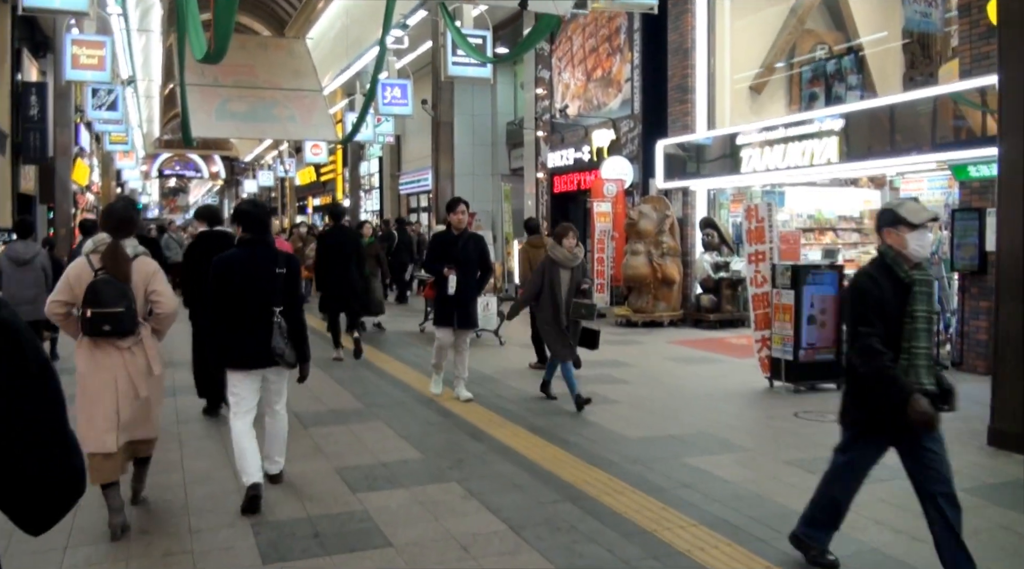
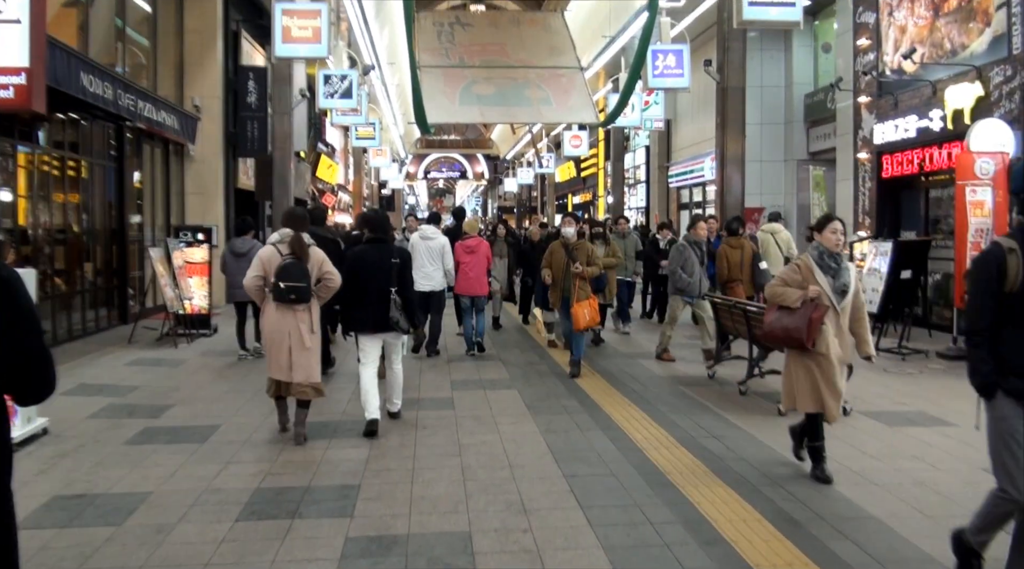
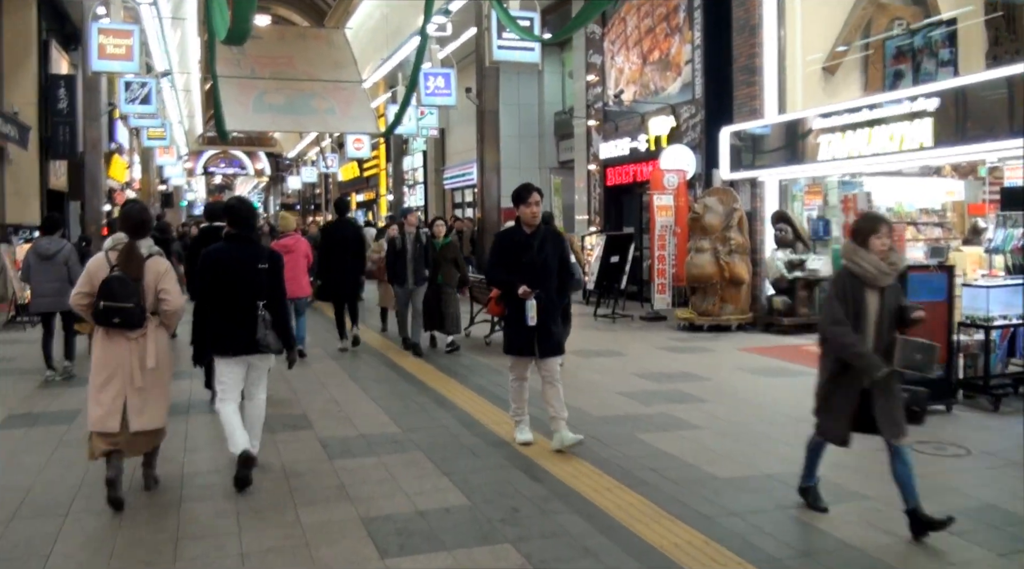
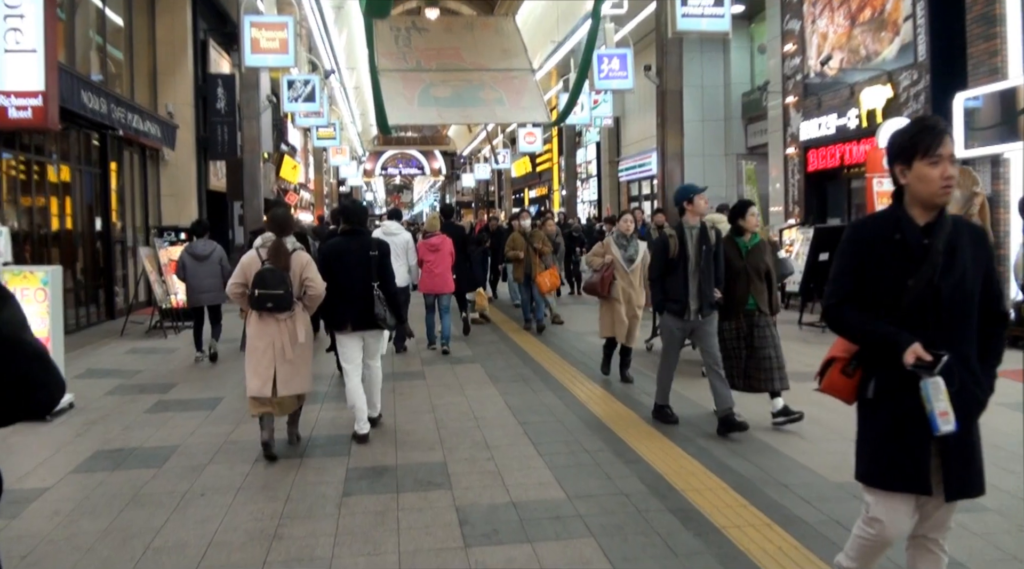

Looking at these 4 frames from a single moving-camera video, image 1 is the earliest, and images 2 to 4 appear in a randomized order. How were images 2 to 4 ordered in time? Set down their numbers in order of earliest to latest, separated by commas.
3, 4, 2
